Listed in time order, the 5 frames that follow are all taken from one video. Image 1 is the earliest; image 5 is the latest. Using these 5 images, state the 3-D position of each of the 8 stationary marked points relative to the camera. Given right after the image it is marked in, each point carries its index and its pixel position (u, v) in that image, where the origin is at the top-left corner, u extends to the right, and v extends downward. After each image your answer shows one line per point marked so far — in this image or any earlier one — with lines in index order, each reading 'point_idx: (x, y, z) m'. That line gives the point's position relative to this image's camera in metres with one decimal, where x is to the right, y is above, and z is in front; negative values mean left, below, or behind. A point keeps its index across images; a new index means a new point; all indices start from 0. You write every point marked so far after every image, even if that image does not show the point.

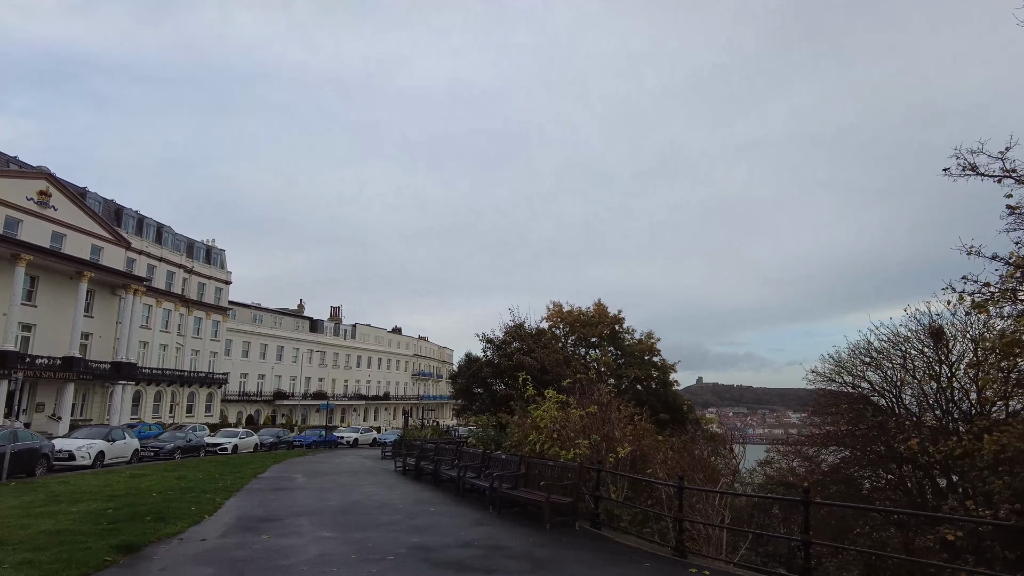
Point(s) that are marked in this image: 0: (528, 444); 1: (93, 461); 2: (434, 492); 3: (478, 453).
0: (+0.3, -2.7, +10.6) m
1: (-12.2, -5.1, +17.4) m
2: (-1.4, -4.0, +11.6) m
3: (-0.6, -3.2, +11.7) m
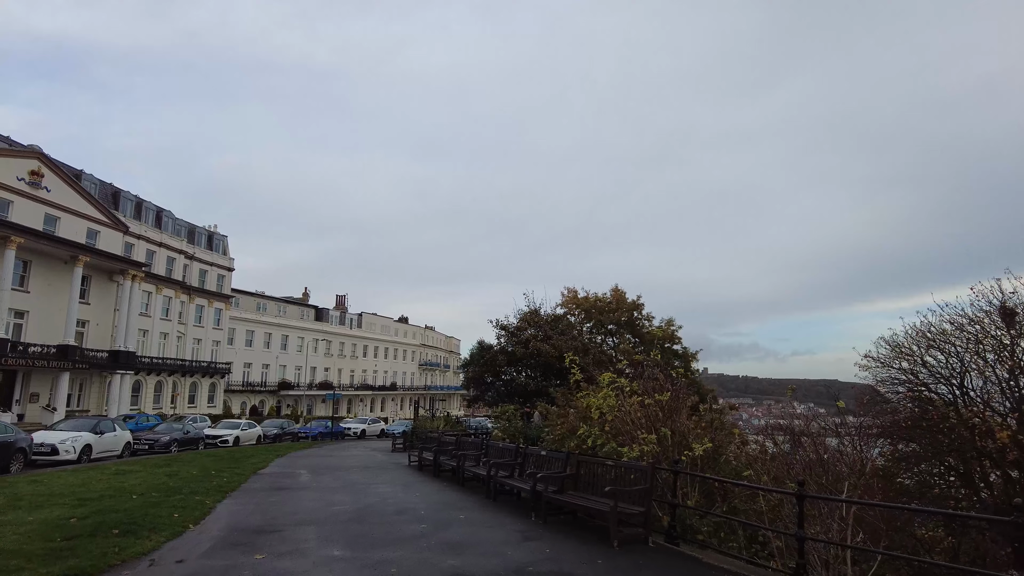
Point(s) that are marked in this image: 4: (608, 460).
0: (+1.0, -2.2, +8.9) m
1: (-11.5, -4.5, +15.9) m
2: (-0.8, -3.5, +10.0) m
3: (0.0, -2.7, +10.1) m
4: (+1.2, -2.1, +7.4) m
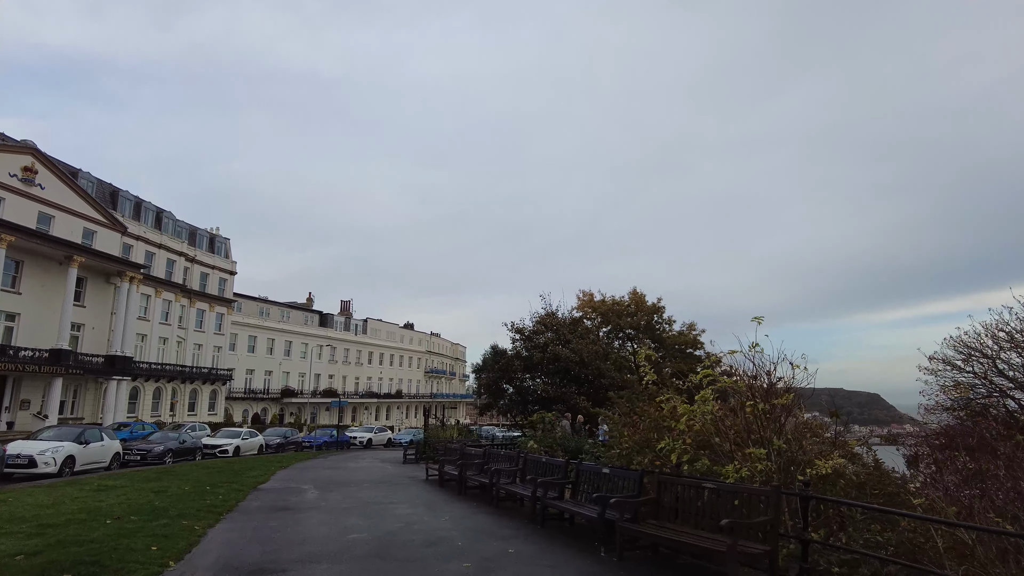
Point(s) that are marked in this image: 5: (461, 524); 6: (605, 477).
0: (+1.6, -2.0, +7.3) m
1: (-10.8, -4.3, +14.3) m
2: (-0.1, -3.3, +8.4) m
3: (+0.7, -2.5, +8.4) m
4: (+1.9, -1.9, +5.8) m
5: (-0.7, -3.2, +8.2) m
6: (+1.1, -2.3, +7.4) m
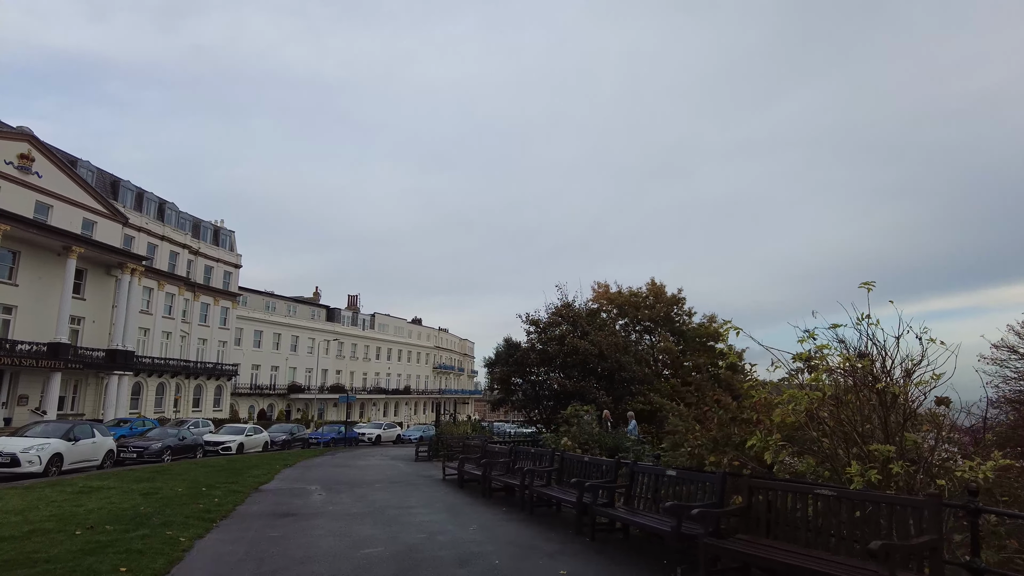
0: (+2.1, -1.6, +6.0) m
1: (-10.3, -4.0, +13.2) m
2: (+0.3, -2.9, +7.2) m
3: (+1.1, -2.1, +7.2) m
4: (+2.4, -1.5, +4.5) m
5: (-0.2, -2.8, +6.9) m
6: (+1.6, -2.0, +6.1) m
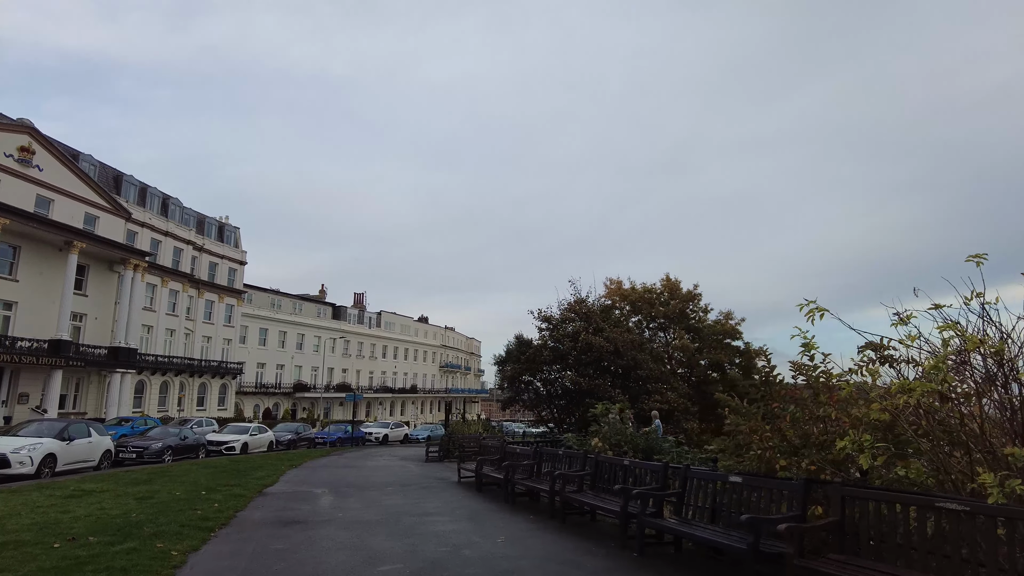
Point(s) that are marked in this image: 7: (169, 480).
0: (+2.5, -1.4, +5.2) m
1: (-9.9, -3.8, +12.5) m
2: (+0.7, -2.7, +6.3) m
3: (+1.5, -1.9, +6.3) m
4: (+2.7, -1.3, +3.7) m
5: (+0.1, -2.6, +6.1) m
6: (+2.0, -1.8, +5.3) m
7: (-6.8, -3.8, +11.9) m
